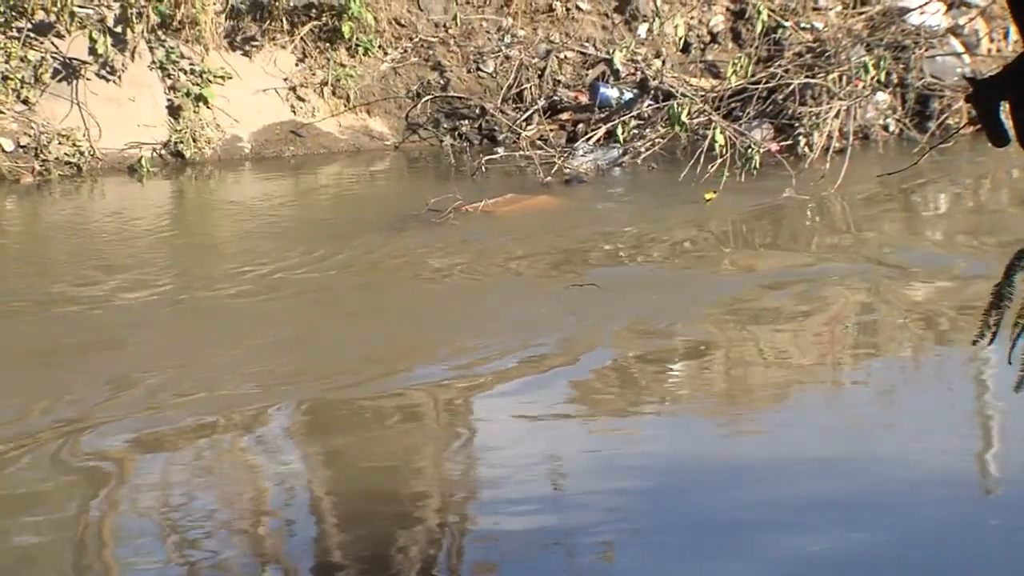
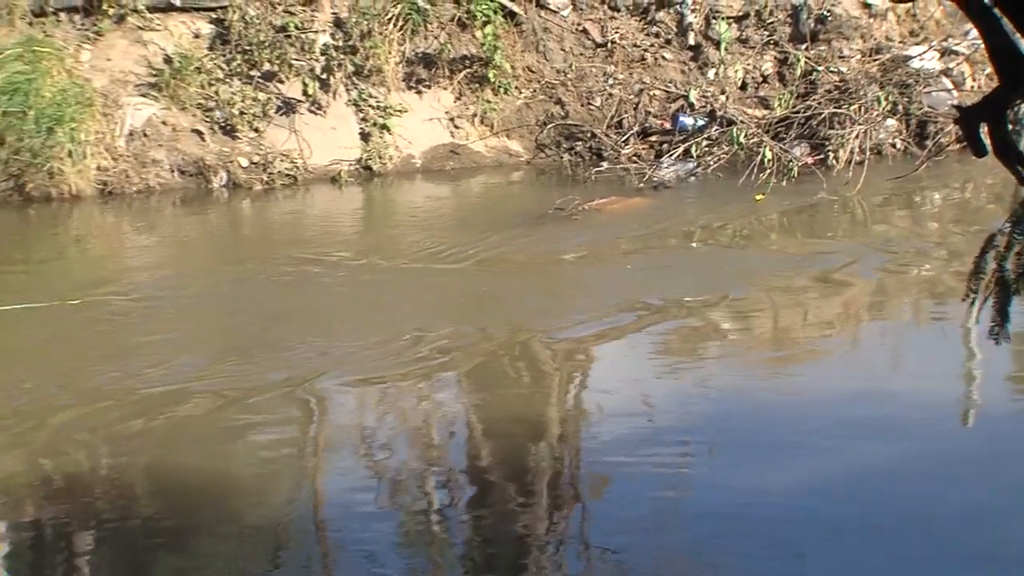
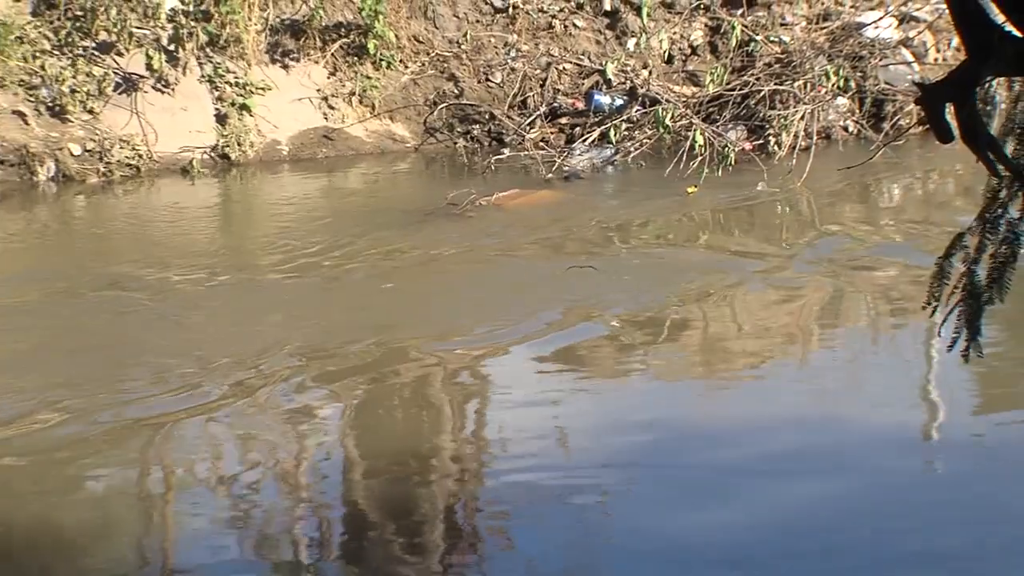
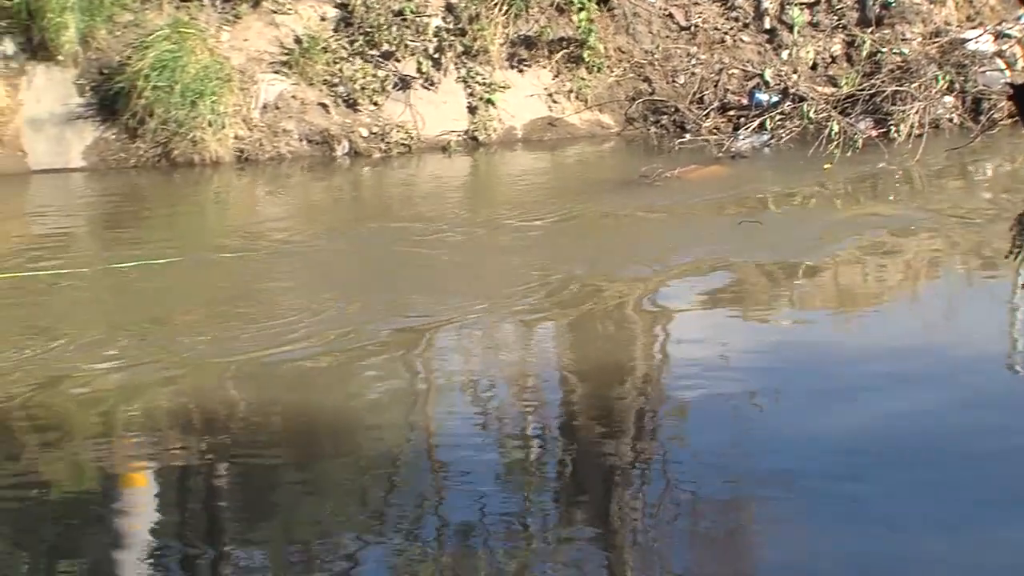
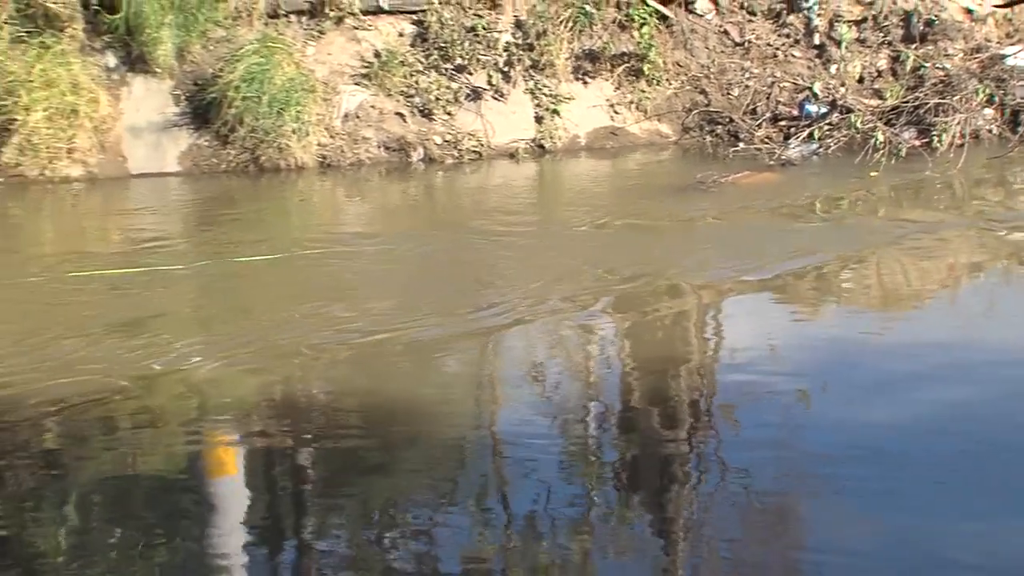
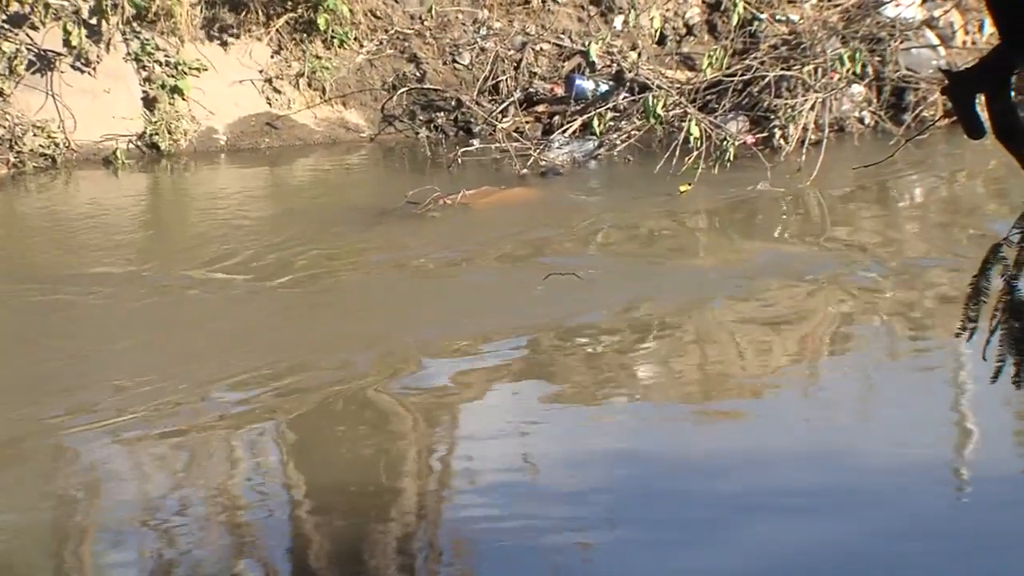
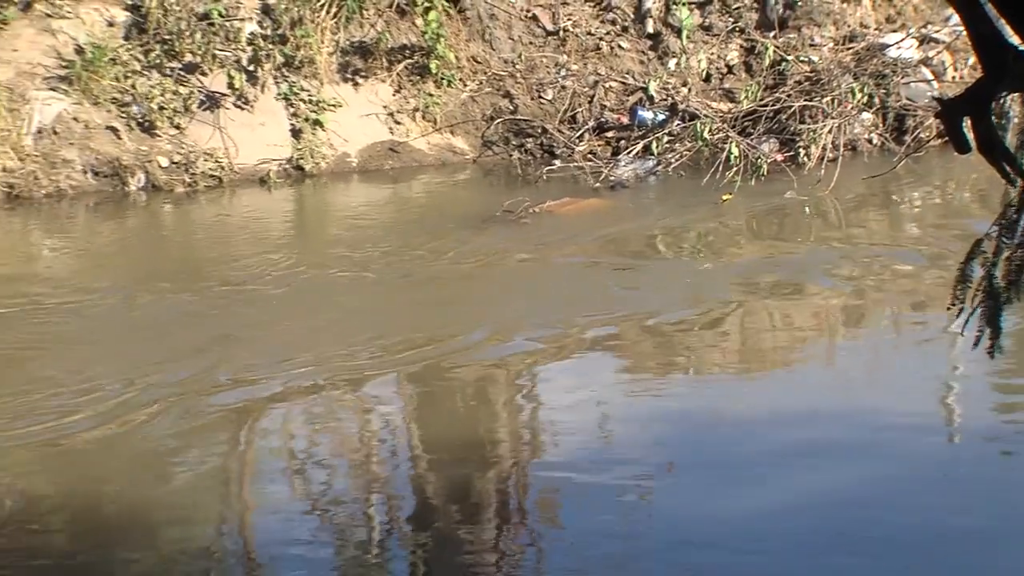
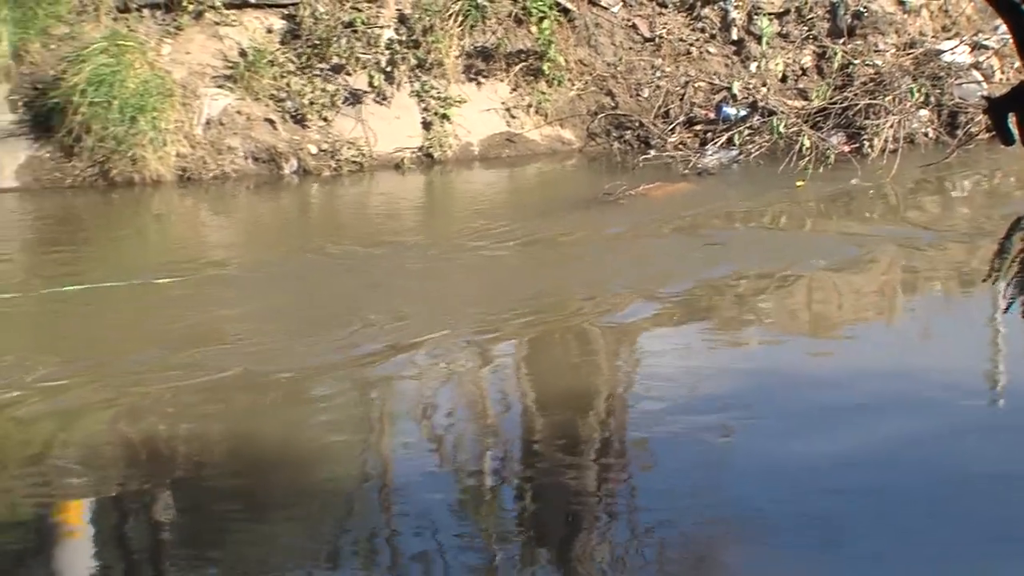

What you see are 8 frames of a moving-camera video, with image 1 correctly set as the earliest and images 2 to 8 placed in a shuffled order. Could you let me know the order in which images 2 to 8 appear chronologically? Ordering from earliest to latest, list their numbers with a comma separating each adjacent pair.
6, 3, 7, 2, 8, 4, 5
